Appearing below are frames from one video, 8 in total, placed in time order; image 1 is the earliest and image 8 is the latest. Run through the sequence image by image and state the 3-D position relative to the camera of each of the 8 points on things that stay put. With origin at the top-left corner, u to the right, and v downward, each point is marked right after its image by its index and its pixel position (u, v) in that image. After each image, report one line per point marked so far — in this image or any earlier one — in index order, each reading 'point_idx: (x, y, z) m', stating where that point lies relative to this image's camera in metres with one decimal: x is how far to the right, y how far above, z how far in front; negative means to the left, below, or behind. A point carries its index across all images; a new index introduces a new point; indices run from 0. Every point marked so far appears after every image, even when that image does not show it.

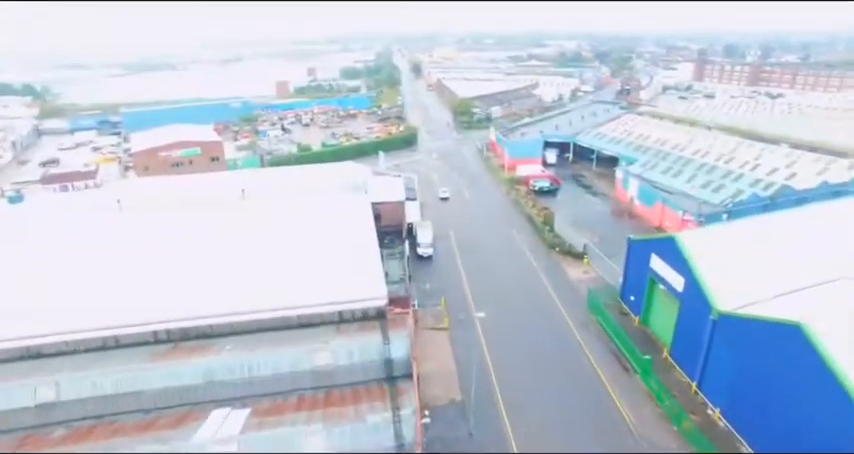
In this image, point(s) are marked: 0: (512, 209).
0: (+2.9, +0.6, +17.8) m
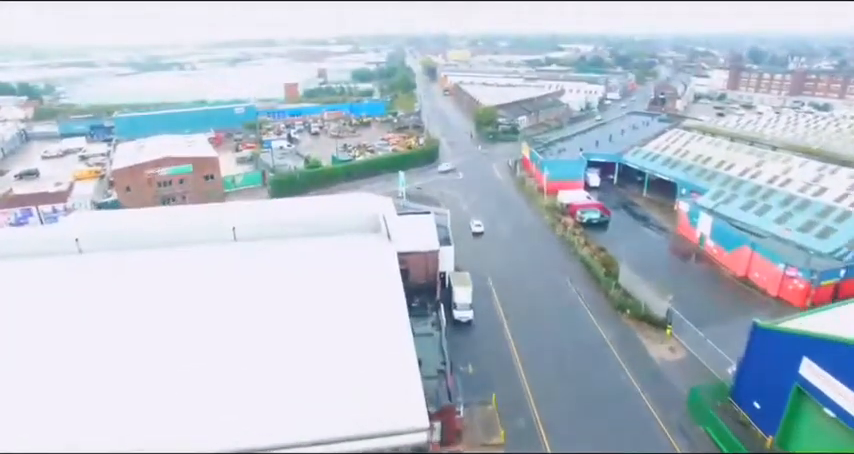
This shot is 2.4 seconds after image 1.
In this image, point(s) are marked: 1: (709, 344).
0: (+3.7, -0.7, +14.7) m
1: (+5.6, -2.3, +10.3) m
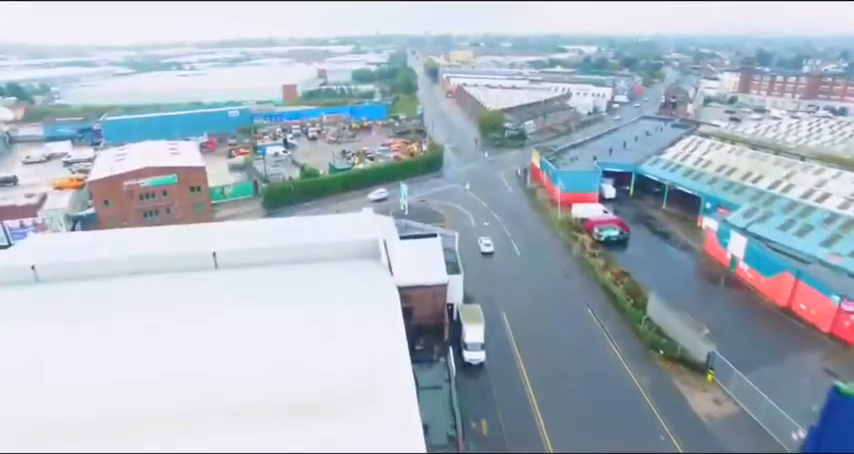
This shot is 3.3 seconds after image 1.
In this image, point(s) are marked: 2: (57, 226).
0: (+3.9, -1.2, +13.3) m
1: (+5.7, -2.9, +8.9) m
2: (-10.9, 0.0, +15.4) m
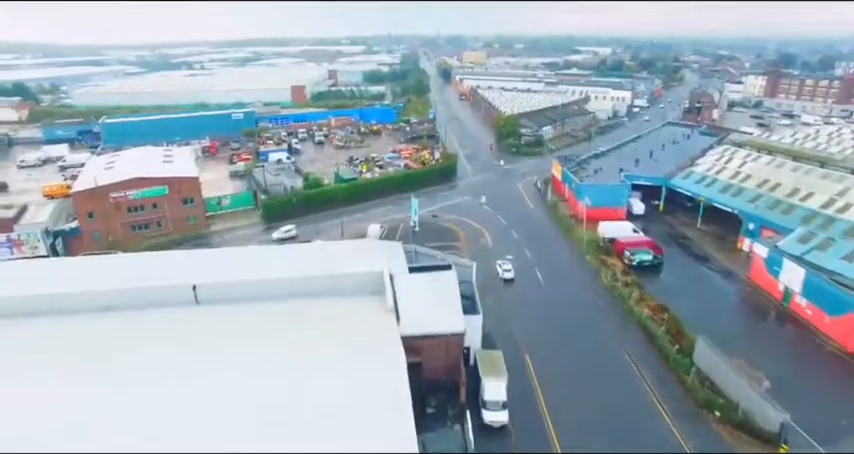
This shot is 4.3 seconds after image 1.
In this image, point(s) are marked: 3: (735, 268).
0: (+4.1, -1.8, +11.8) m
1: (+5.8, -3.5, +7.3) m
2: (-10.6, -0.4, +14.1) m
3: (+8.5, -1.1, +14.4) m
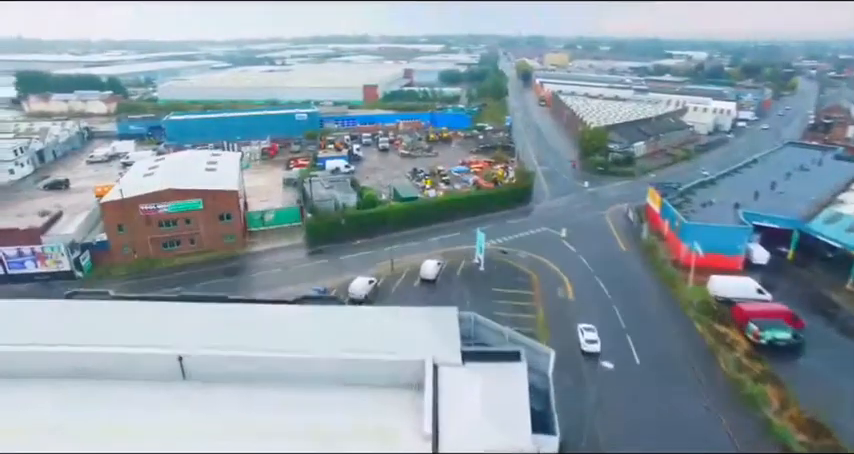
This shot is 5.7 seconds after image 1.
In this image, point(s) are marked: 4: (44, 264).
0: (+5.1, -3.1, +8.6) m
1: (+6.1, -4.8, +4.0) m
2: (-9.1, -0.7, +12.9) m
3: (+9.8, -2.7, +10.7) m
4: (-9.4, -0.9, +13.0) m
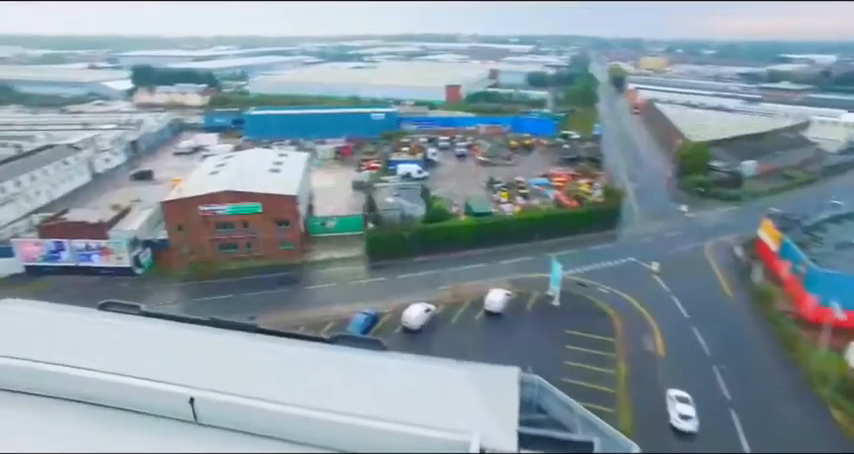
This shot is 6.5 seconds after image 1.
0: (+5.7, -3.9, +6.5) m
1: (+5.9, -5.7, +1.8) m
2: (-7.5, -0.6, +12.8) m
3: (+10.7, -3.9, +7.9) m
4: (-7.9, -0.8, +12.9) m
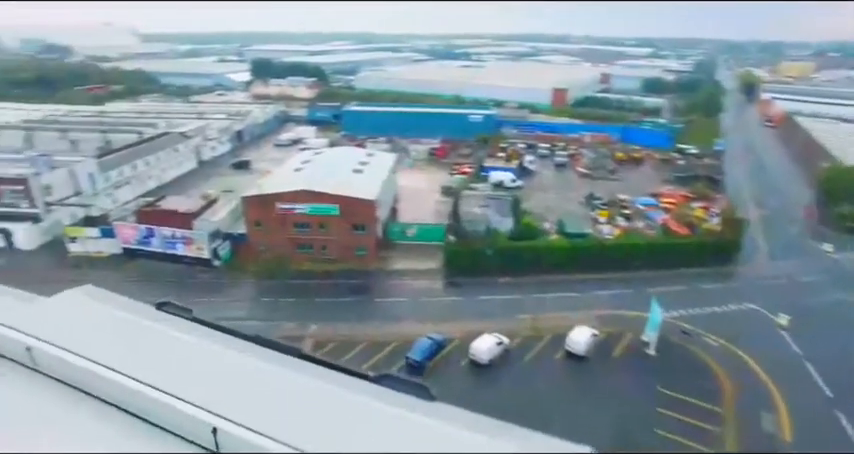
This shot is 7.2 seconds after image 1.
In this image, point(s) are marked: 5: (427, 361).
0: (+5.9, -4.8, +4.4) m
1: (+5.1, -6.6, -0.2) m
2: (-5.6, -0.4, +12.9) m
3: (+11.1, -5.2, +4.9) m
4: (-5.9, -0.5, +13.1) m
5: (0.0, -2.5, +9.6) m
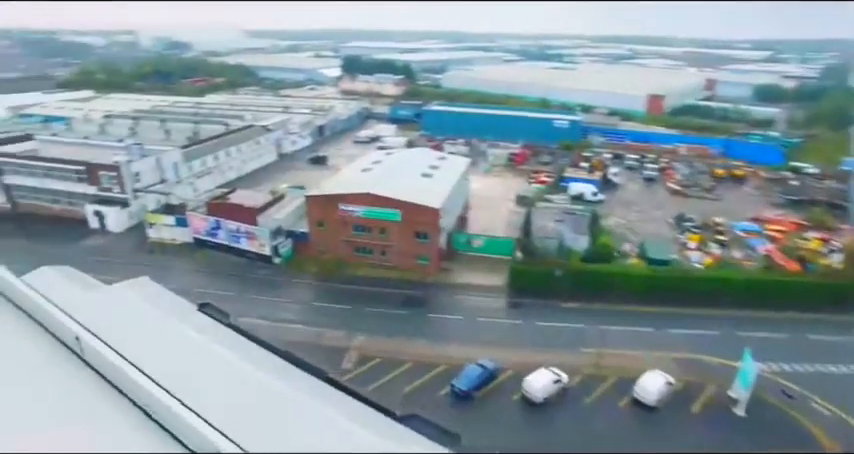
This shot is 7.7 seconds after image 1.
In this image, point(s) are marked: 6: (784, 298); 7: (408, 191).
0: (+5.7, -5.5, +2.8) m
1: (+4.0, -7.2, -1.7) m
2: (-4.0, -0.3, +12.9) m
3: (+10.8, -6.3, +2.5) m
4: (-4.4, -0.4, +13.2) m
5: (+0.8, -2.8, +8.9) m
6: (+7.9, -1.6, +11.6) m
7: (-0.4, +0.9, +12.7) m
